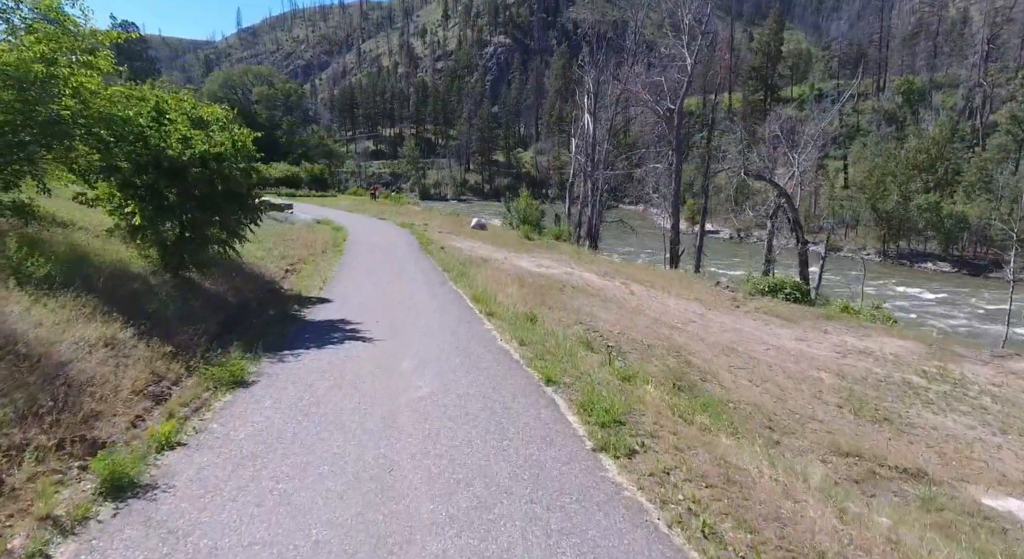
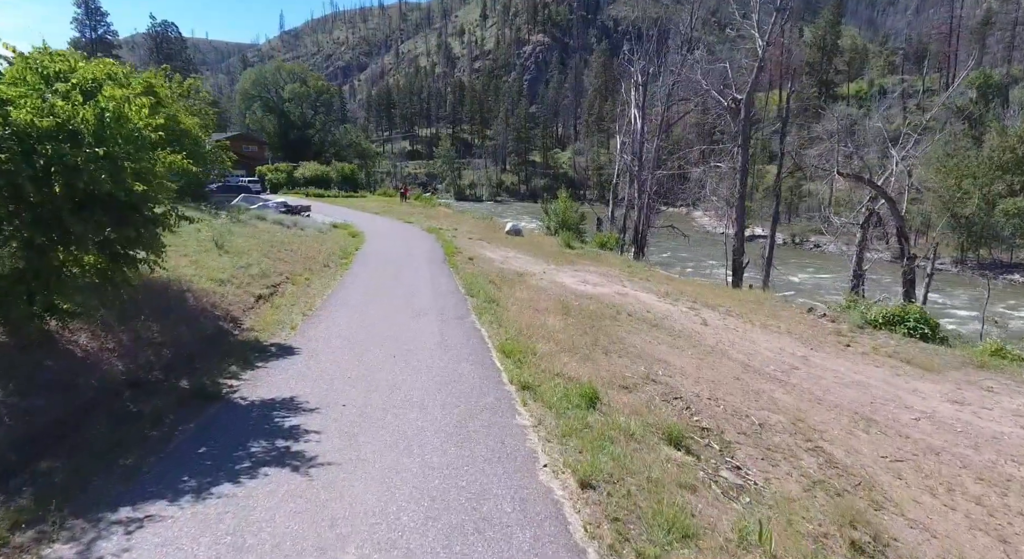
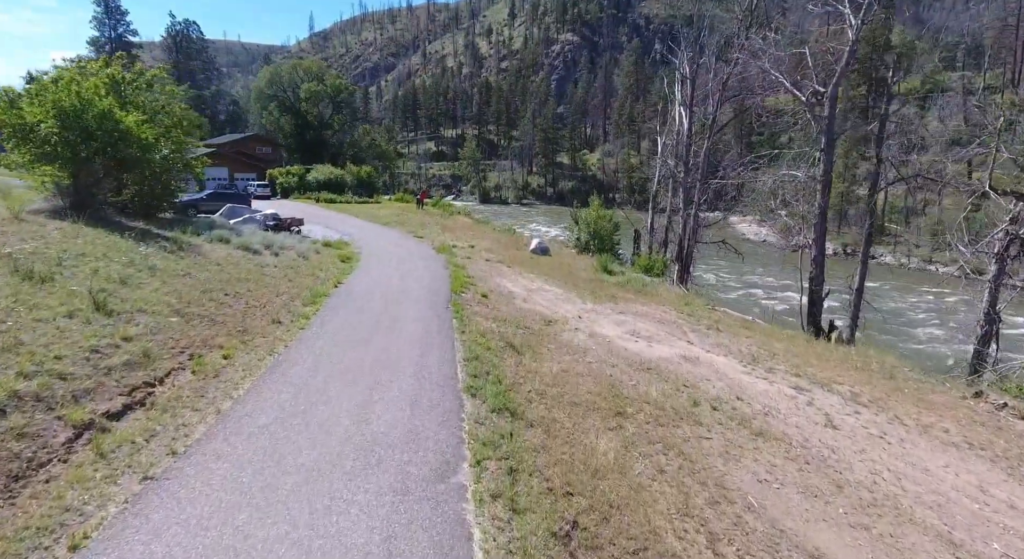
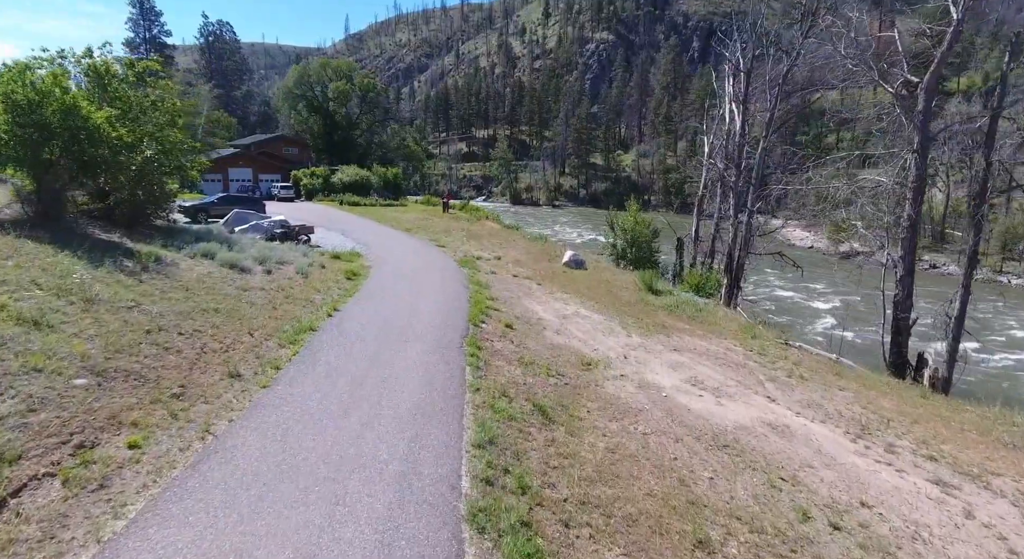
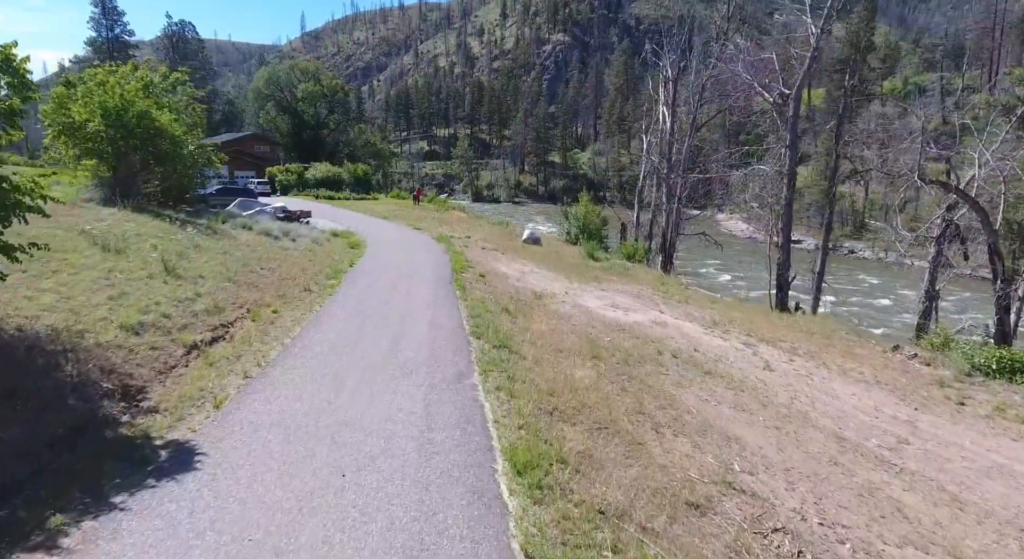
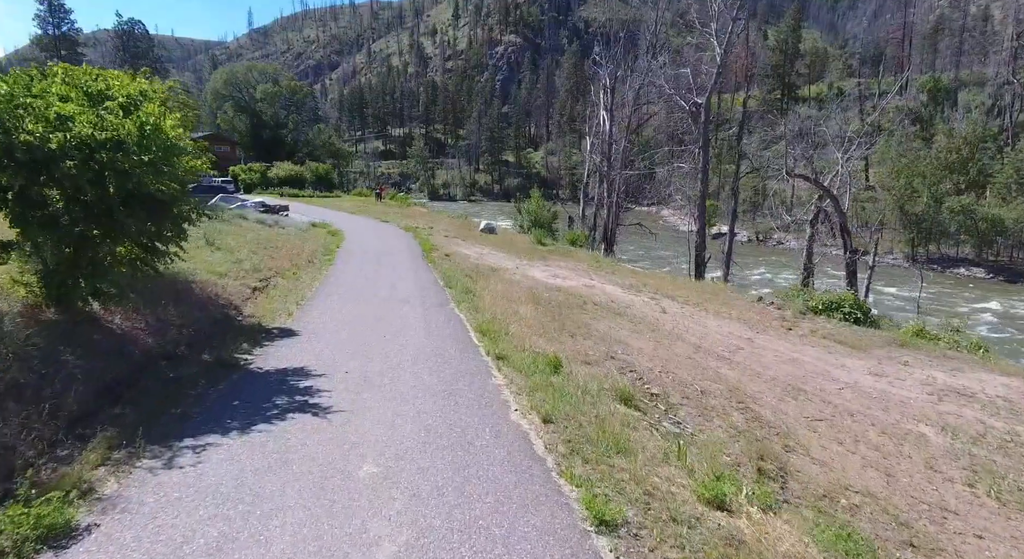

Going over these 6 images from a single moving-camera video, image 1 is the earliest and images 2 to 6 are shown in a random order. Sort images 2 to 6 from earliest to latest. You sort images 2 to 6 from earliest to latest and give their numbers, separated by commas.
6, 2, 5, 3, 4
